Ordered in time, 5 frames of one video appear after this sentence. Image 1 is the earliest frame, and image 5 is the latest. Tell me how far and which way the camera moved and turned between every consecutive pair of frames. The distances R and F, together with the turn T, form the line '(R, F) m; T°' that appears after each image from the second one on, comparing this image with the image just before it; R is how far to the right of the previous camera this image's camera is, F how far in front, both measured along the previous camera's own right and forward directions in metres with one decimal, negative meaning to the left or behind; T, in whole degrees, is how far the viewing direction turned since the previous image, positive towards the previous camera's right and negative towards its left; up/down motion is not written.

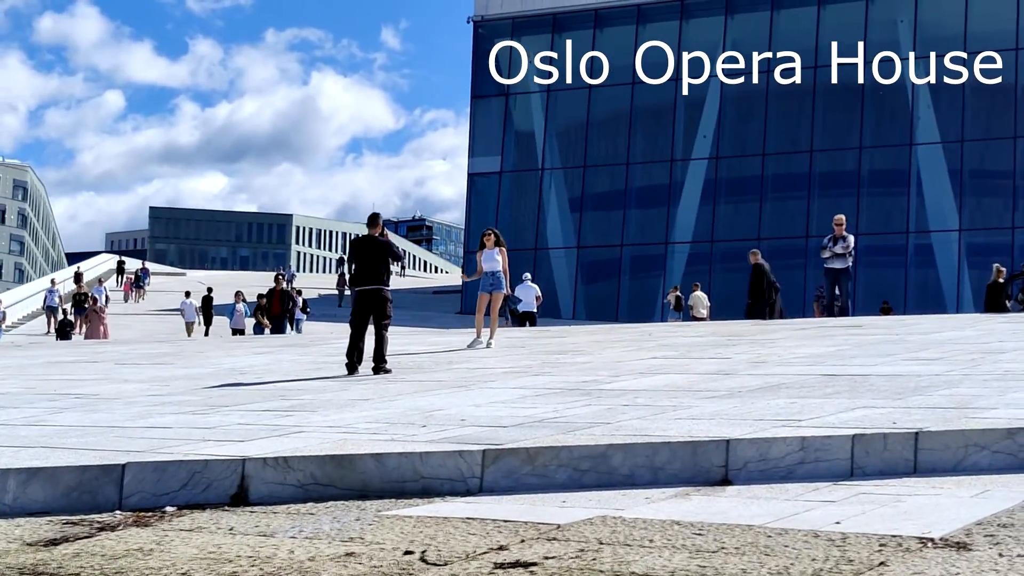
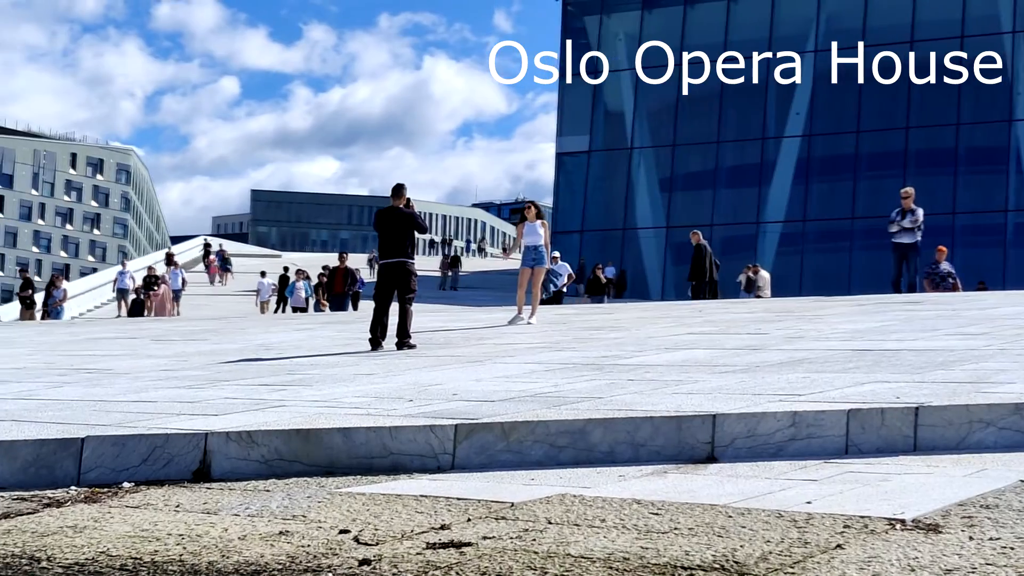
(+0.6, +0.5) m; -3°
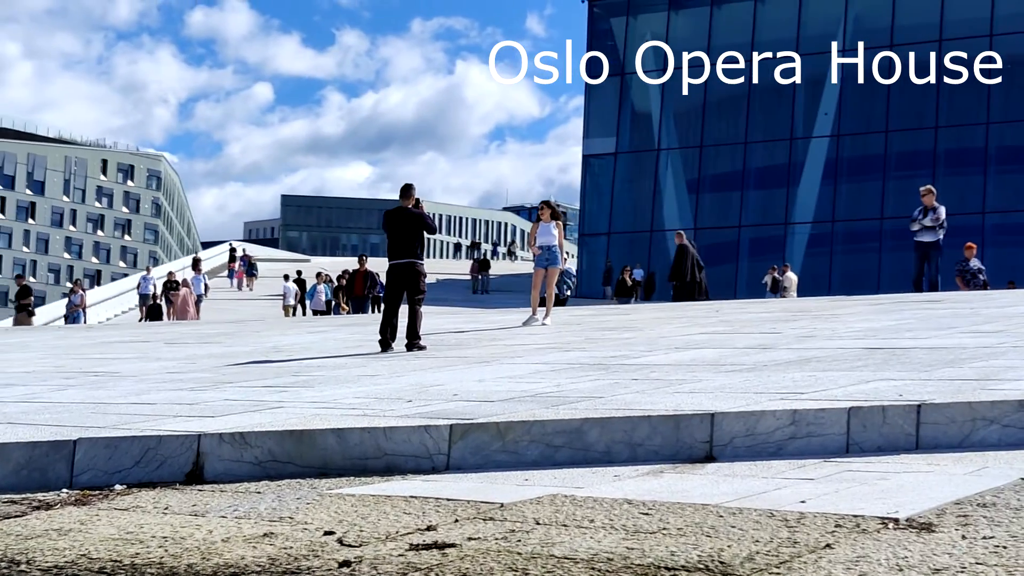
(+0.2, +0.1) m; -1°
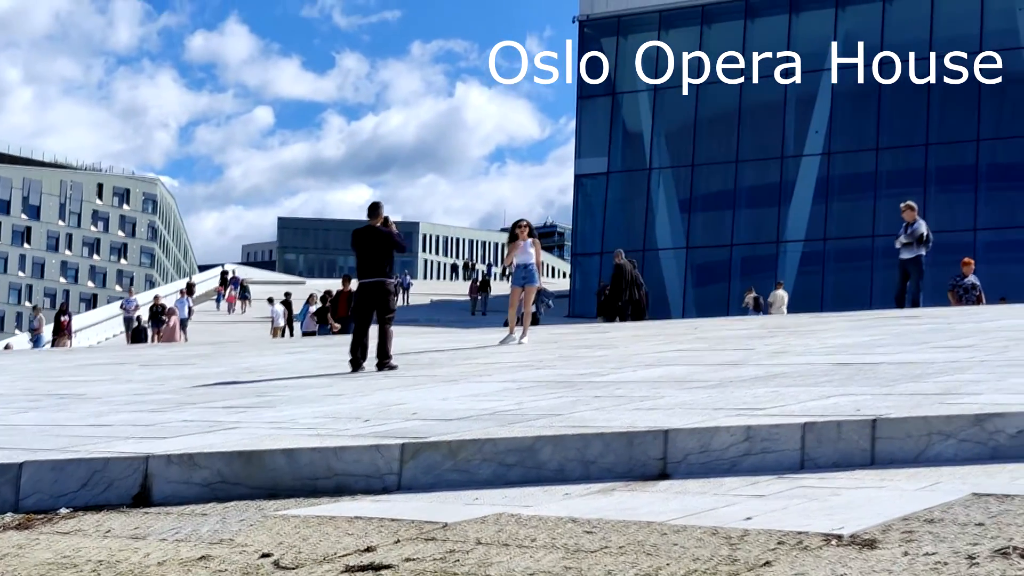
(+0.2, +0.1) m; 0°
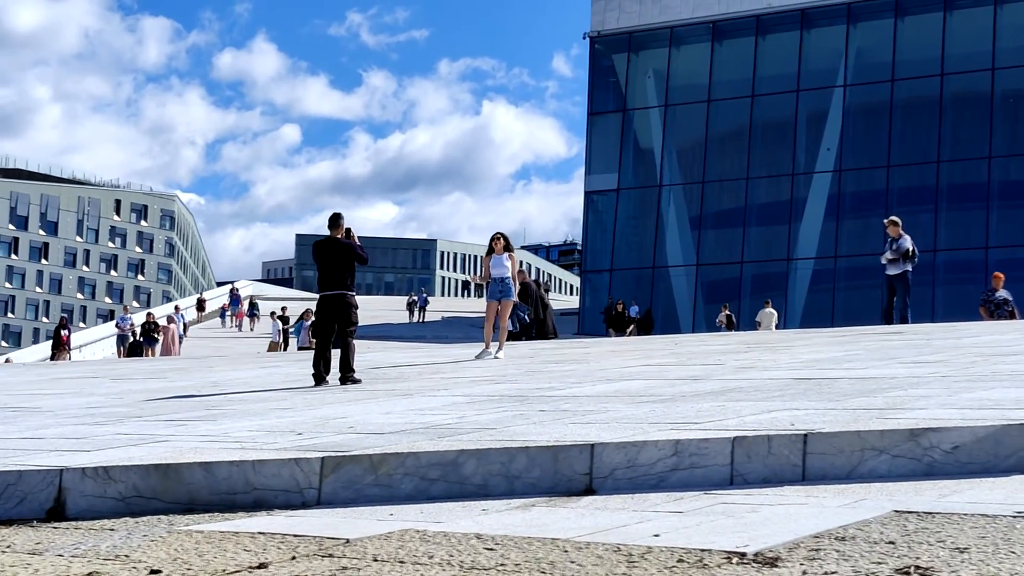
(+0.4, +0.2) m; -1°
